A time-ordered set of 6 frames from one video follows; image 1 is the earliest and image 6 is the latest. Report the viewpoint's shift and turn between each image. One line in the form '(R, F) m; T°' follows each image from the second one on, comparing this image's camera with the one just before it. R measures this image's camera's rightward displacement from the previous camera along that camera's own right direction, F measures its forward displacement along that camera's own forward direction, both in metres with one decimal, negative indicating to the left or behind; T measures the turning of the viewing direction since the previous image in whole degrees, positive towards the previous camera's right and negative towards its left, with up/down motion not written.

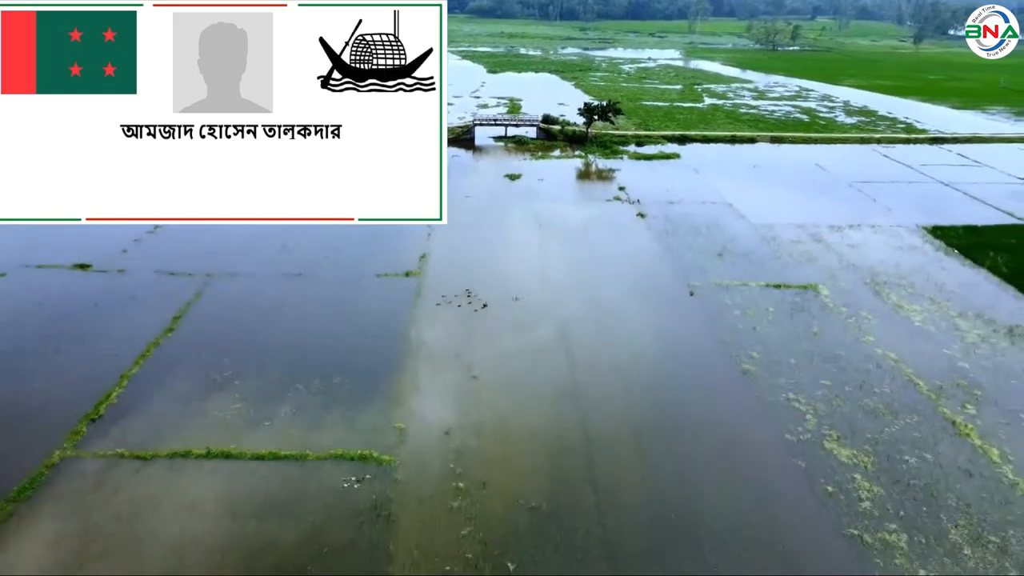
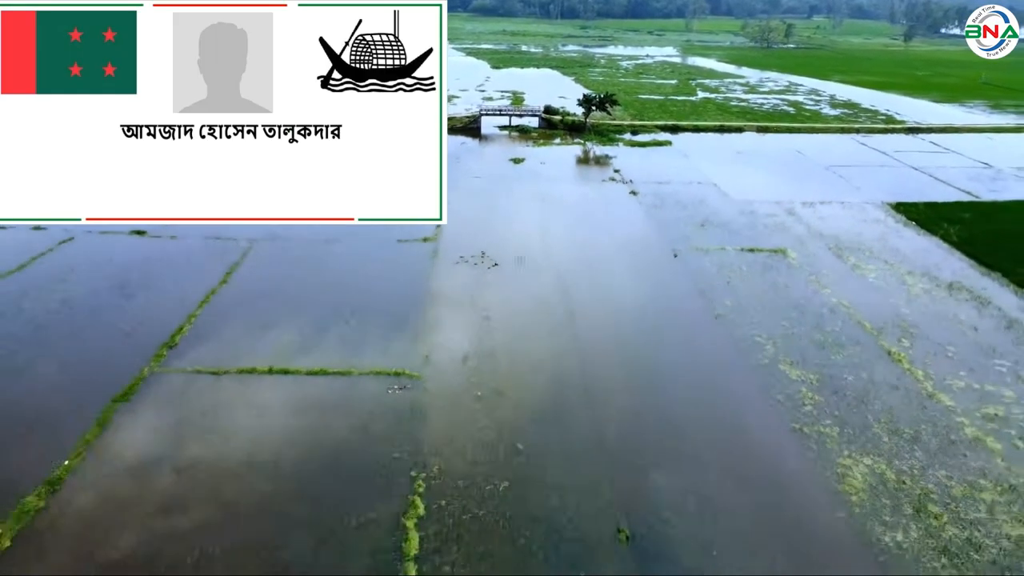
(-0.1, -1.9) m; 0°
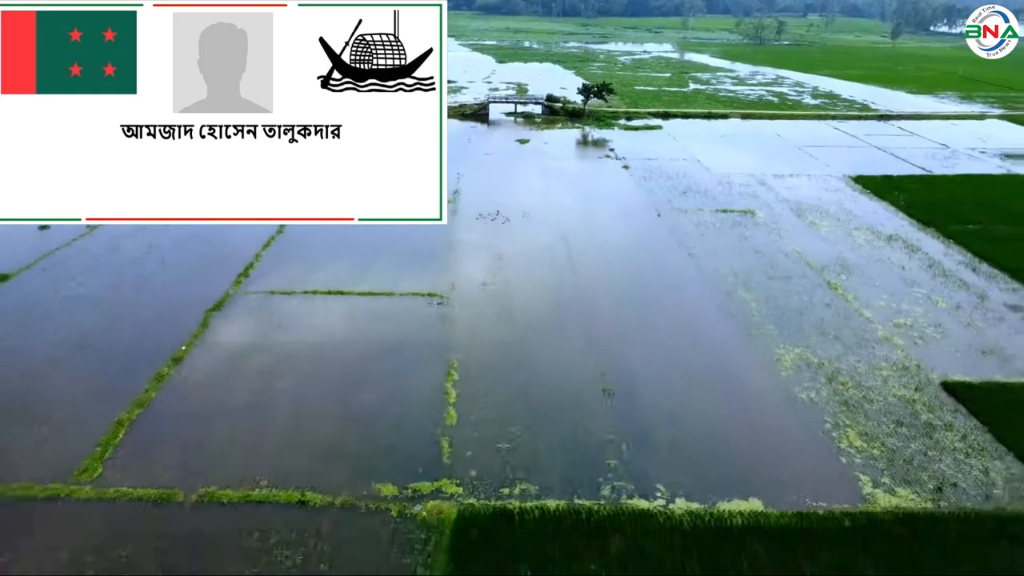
(-0.1, -2.7) m; 0°
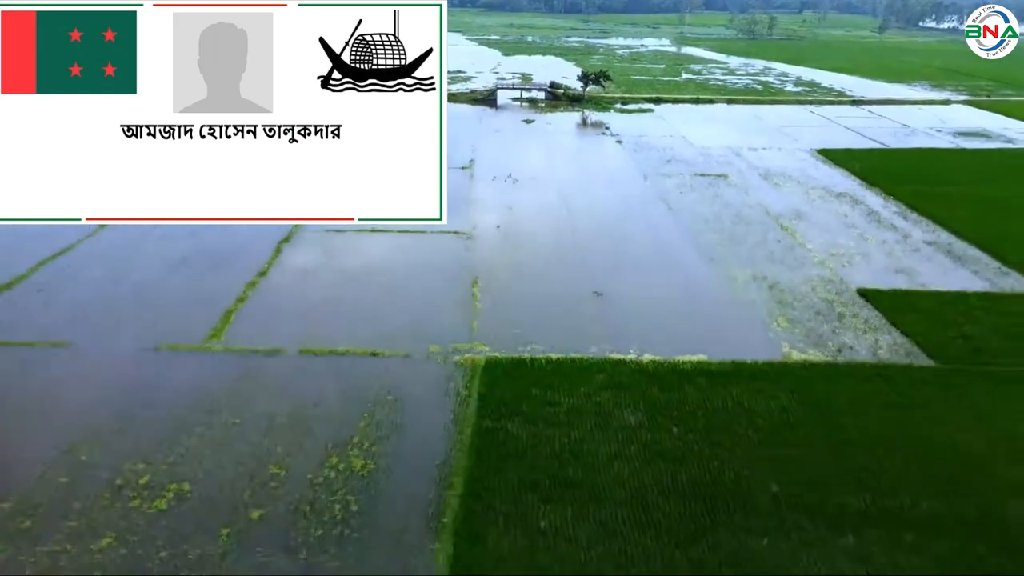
(-0.2, -3.1) m; 0°
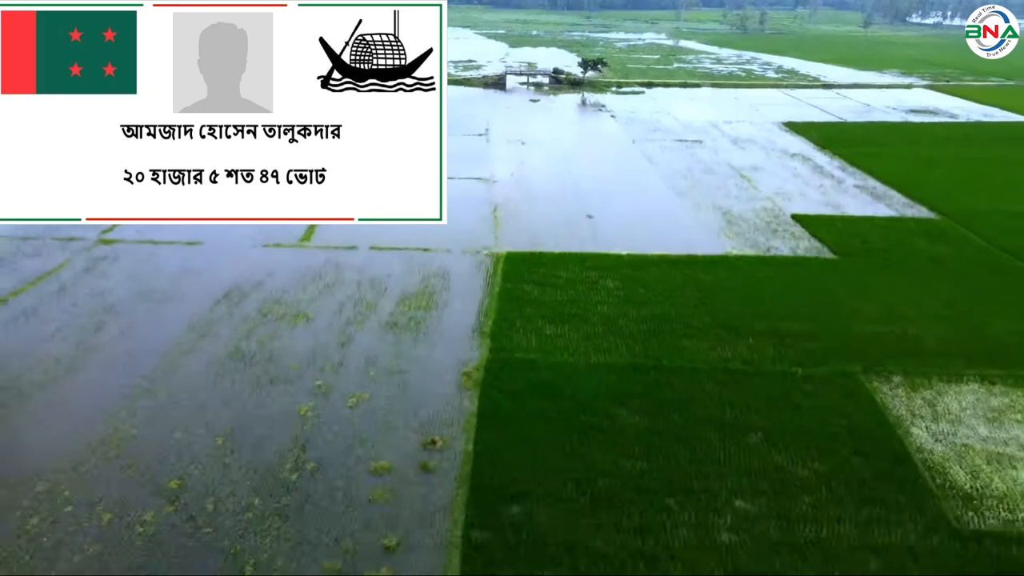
(-0.2, -4.1) m; 0°
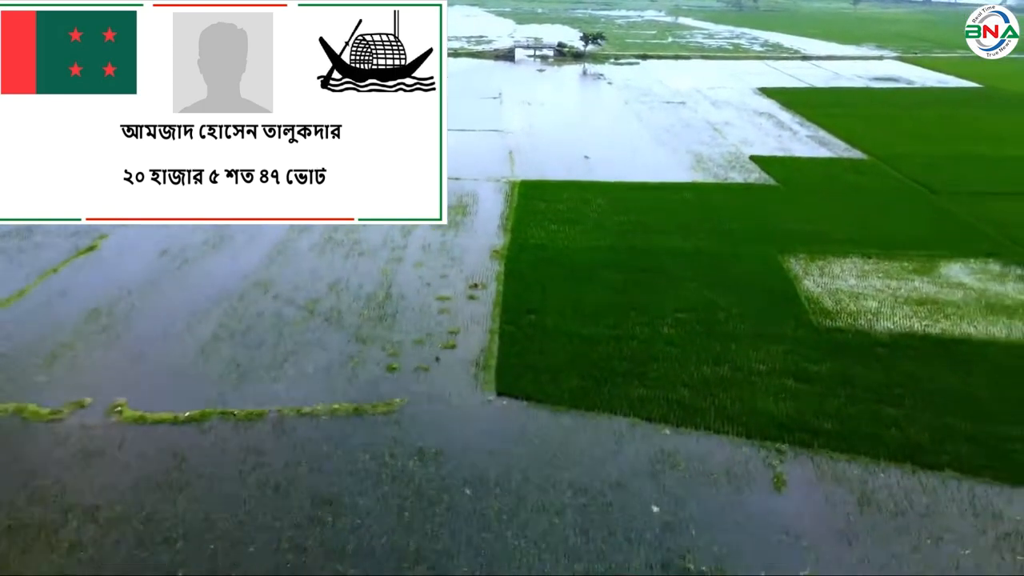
(-0.2, -4.3) m; 0°
